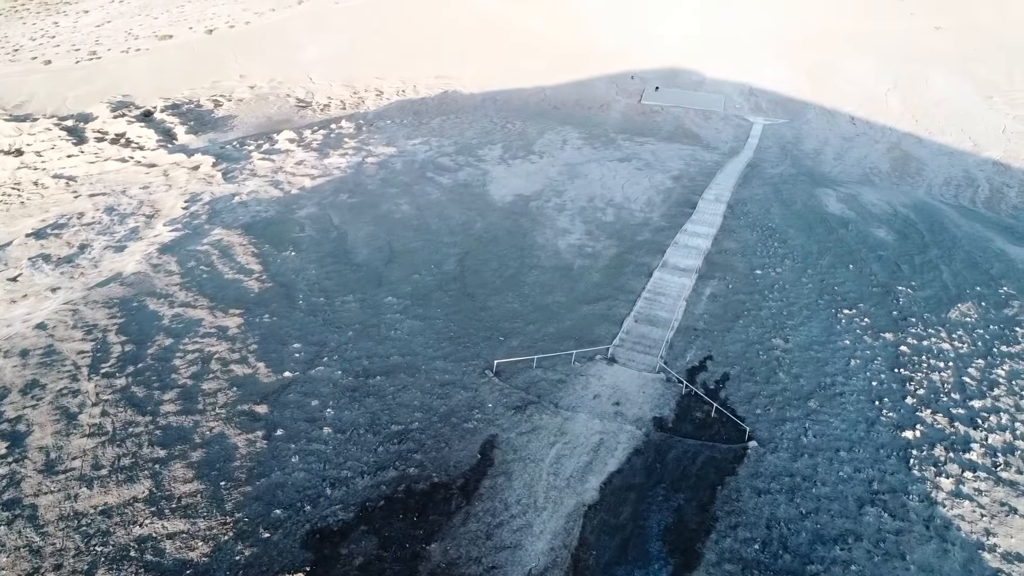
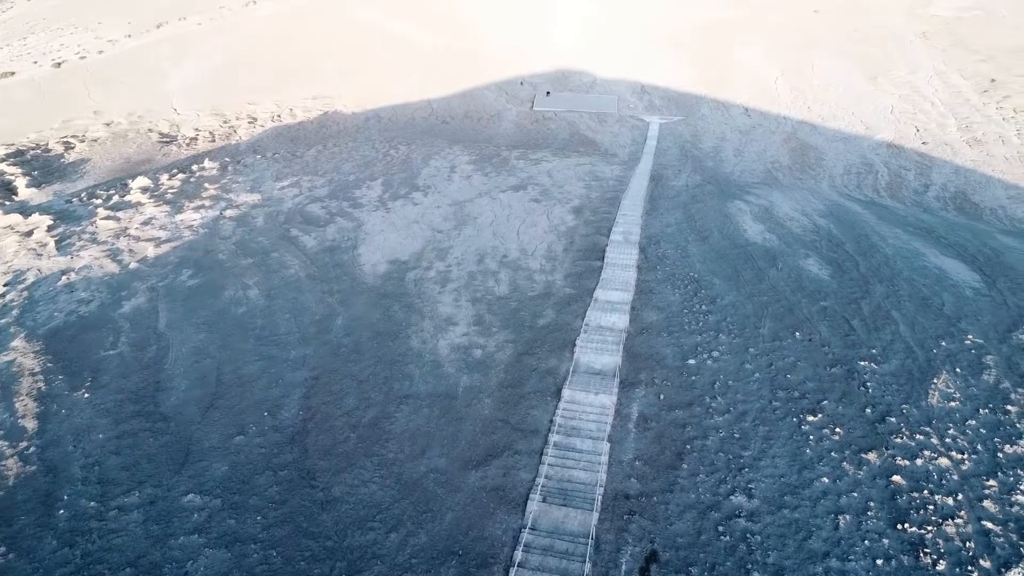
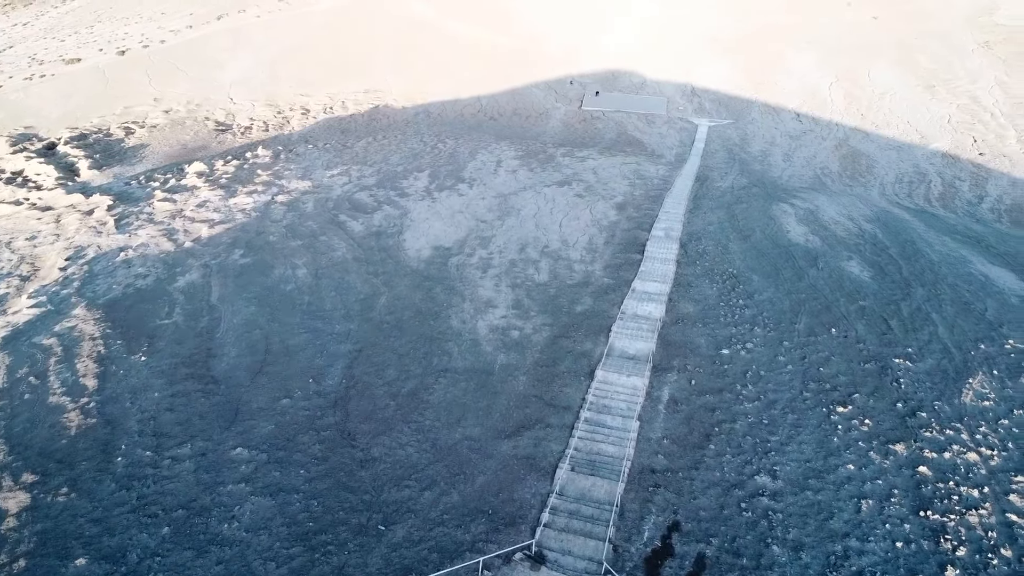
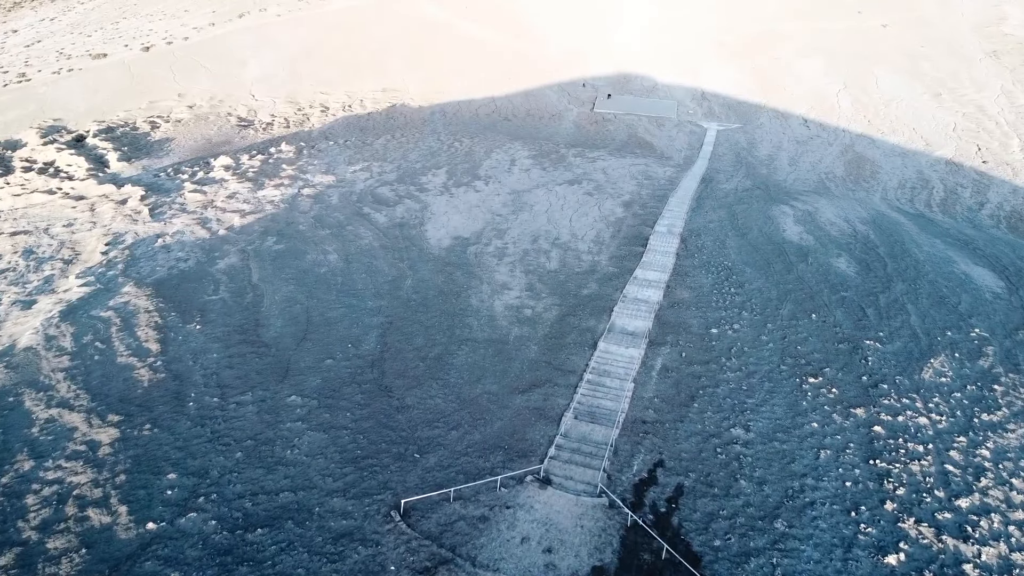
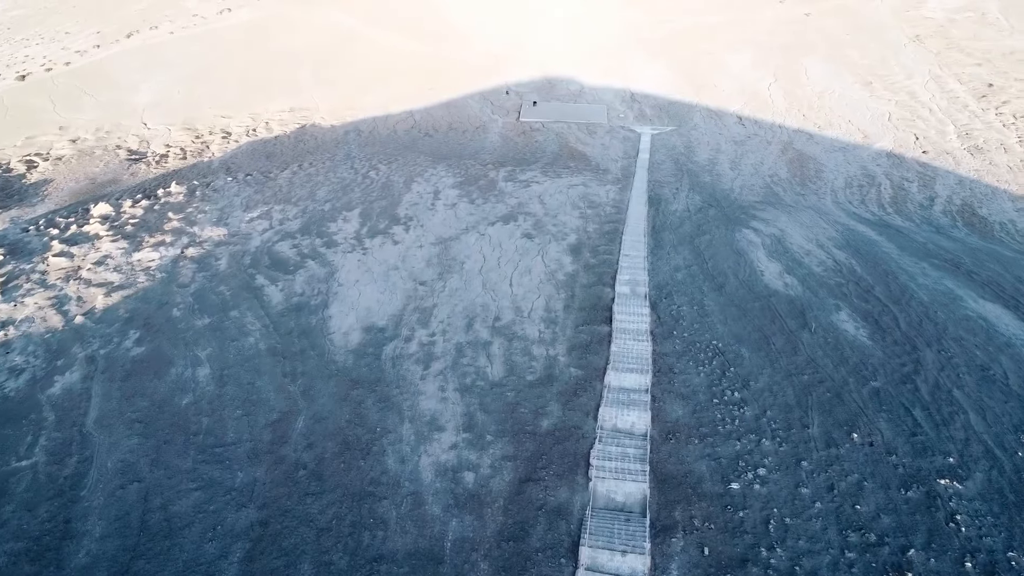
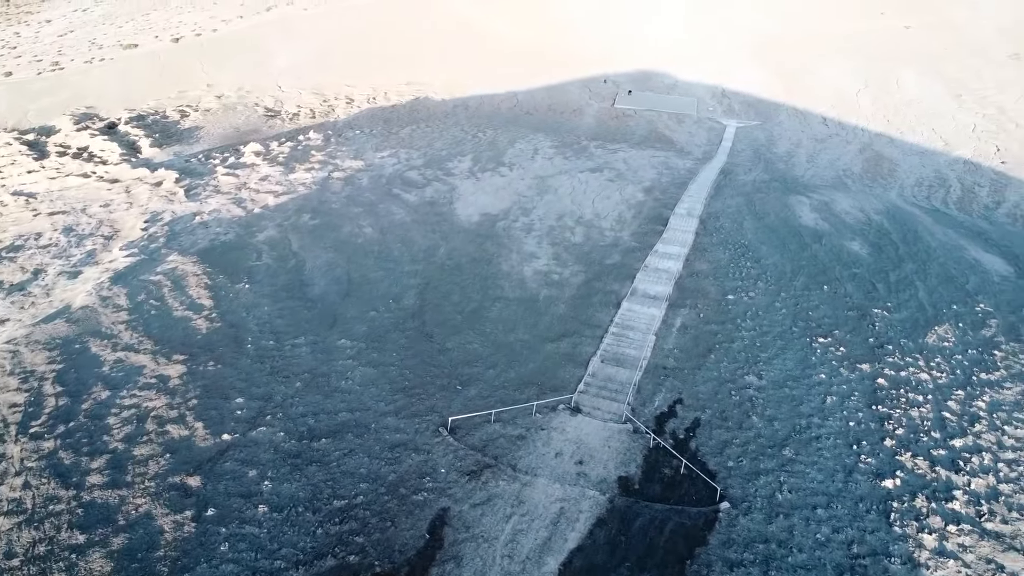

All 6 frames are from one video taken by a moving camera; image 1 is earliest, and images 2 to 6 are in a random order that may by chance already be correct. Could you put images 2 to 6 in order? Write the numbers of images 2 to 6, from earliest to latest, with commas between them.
6, 4, 3, 2, 5
